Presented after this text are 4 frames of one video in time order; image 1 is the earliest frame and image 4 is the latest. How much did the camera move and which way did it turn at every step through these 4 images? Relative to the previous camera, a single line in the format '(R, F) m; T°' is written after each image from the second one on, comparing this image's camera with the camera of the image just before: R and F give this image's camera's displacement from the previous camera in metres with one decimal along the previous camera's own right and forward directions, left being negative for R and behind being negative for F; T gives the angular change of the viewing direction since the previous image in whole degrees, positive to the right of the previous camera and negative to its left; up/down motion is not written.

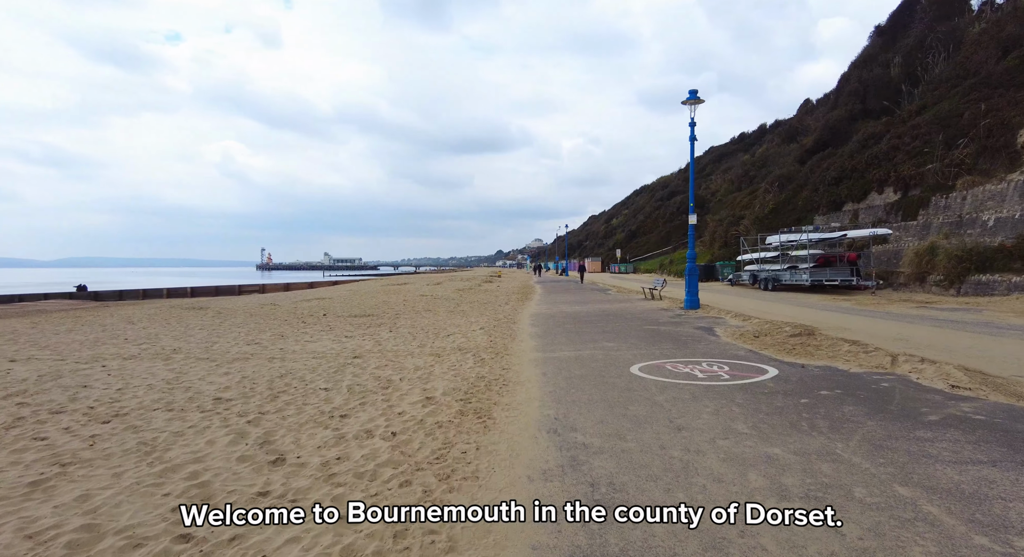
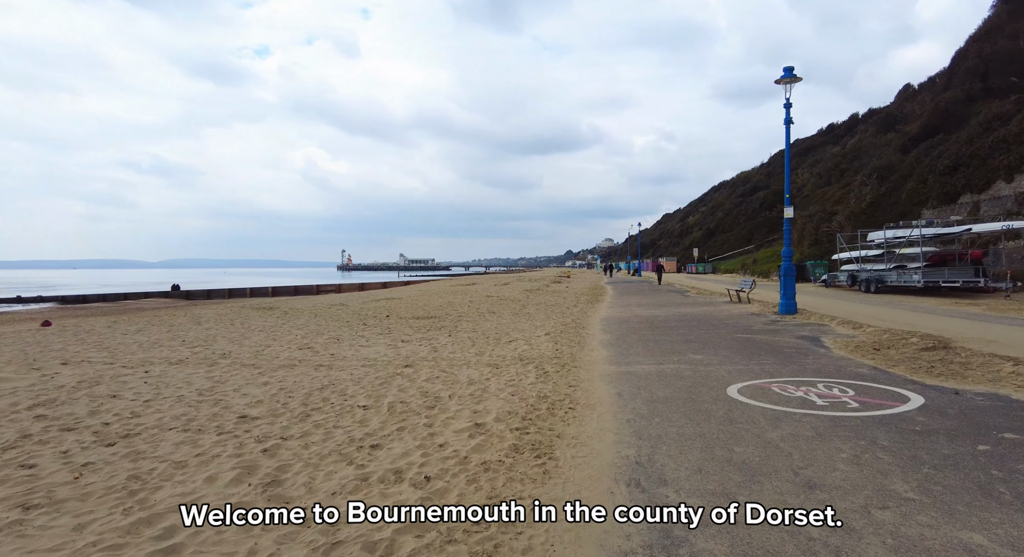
(0.0, +1.2) m; -7°
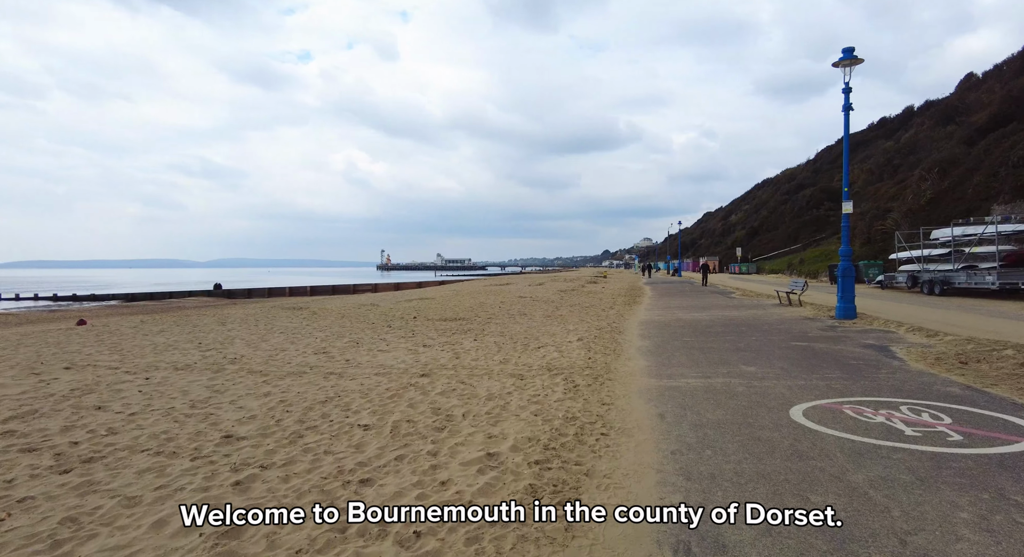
(+0.1, +0.8) m; -4°
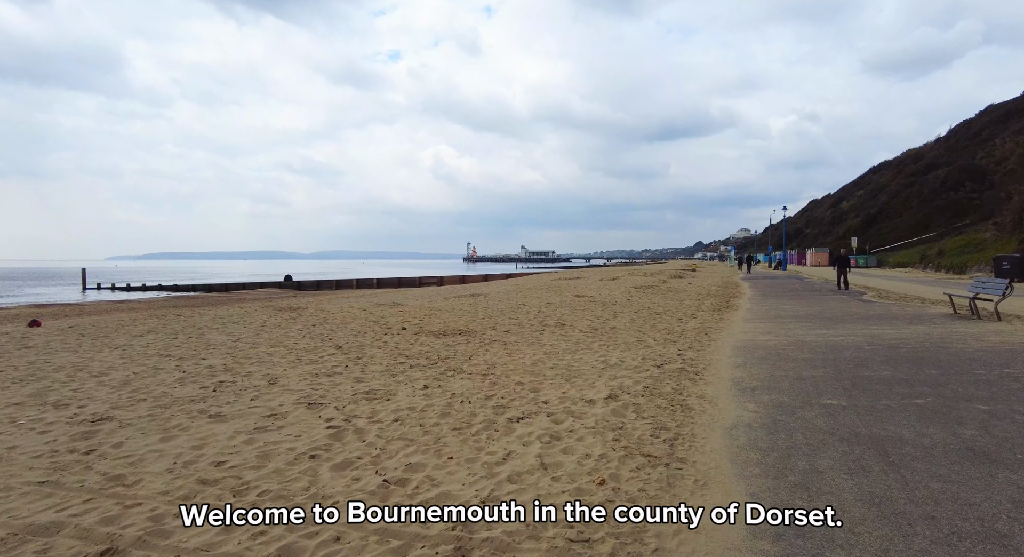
(+1.2, +5.3) m; -9°
